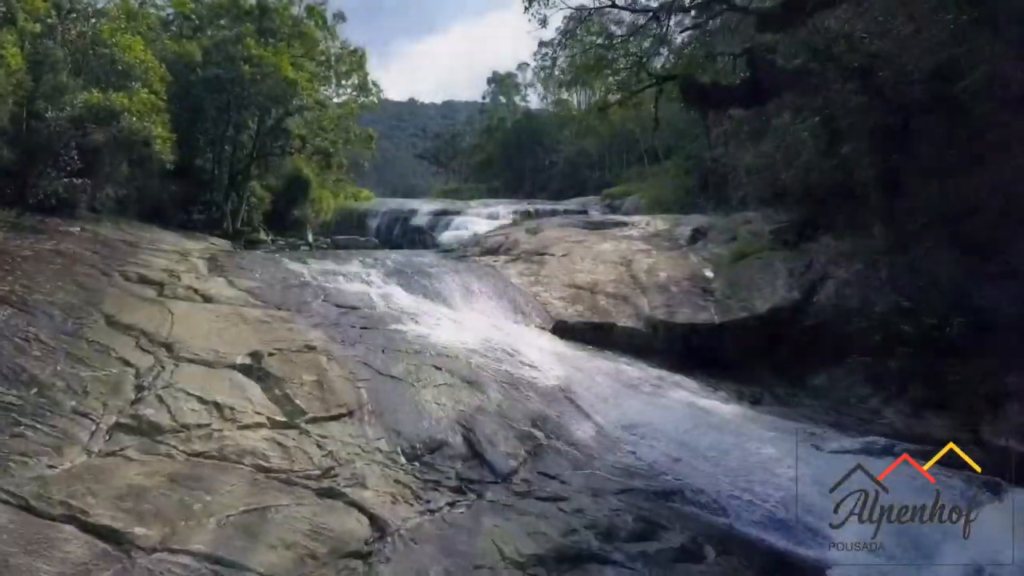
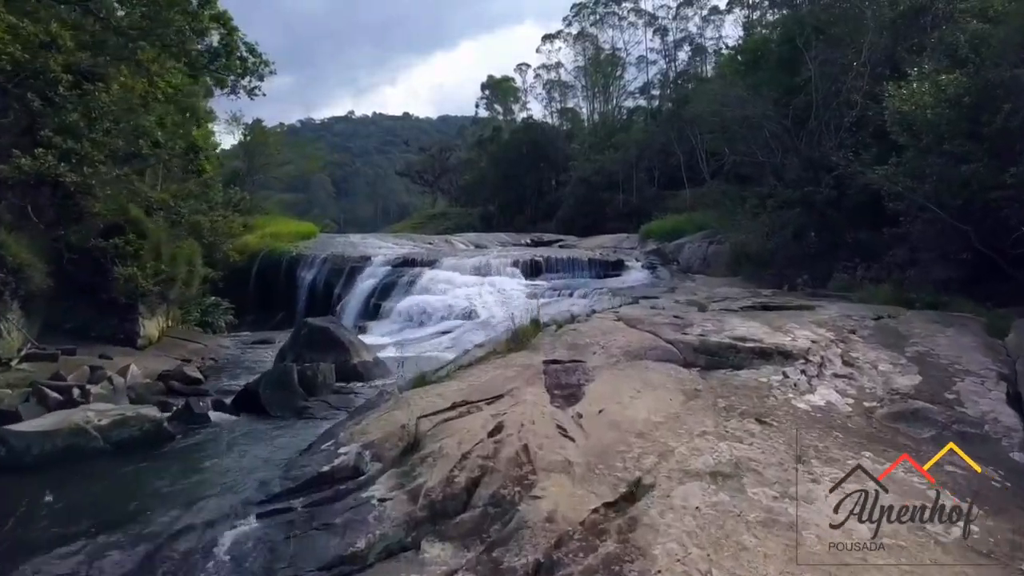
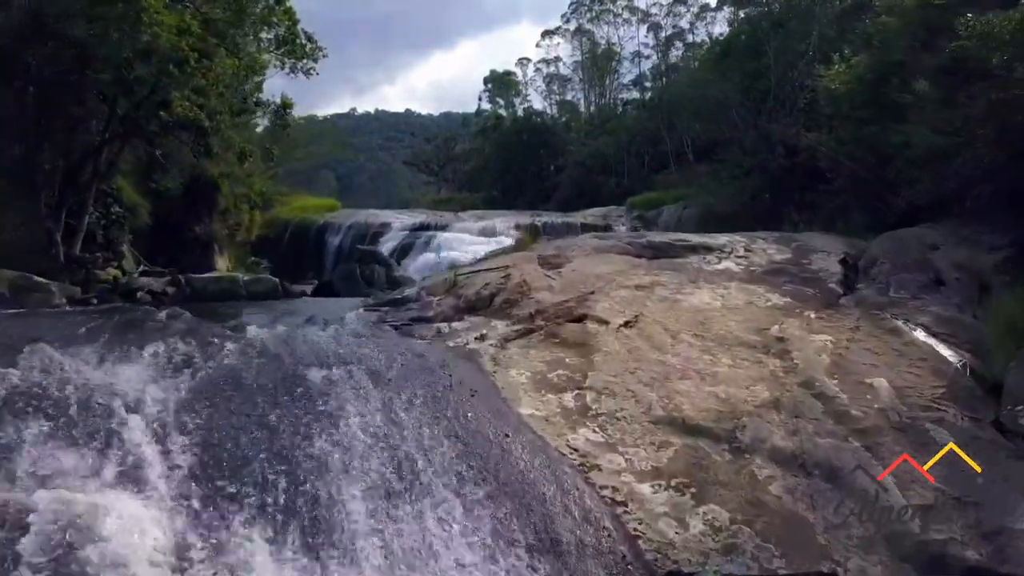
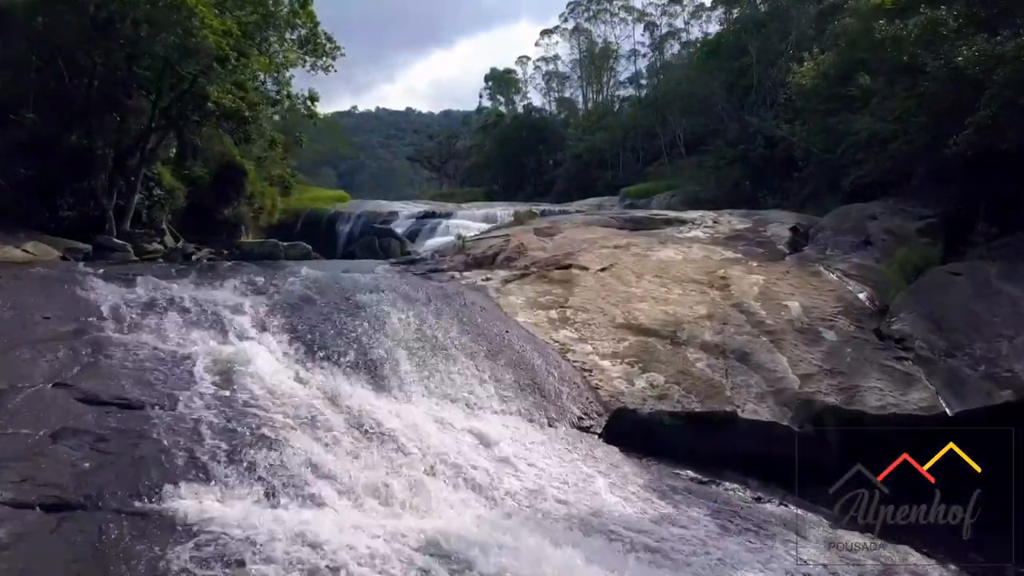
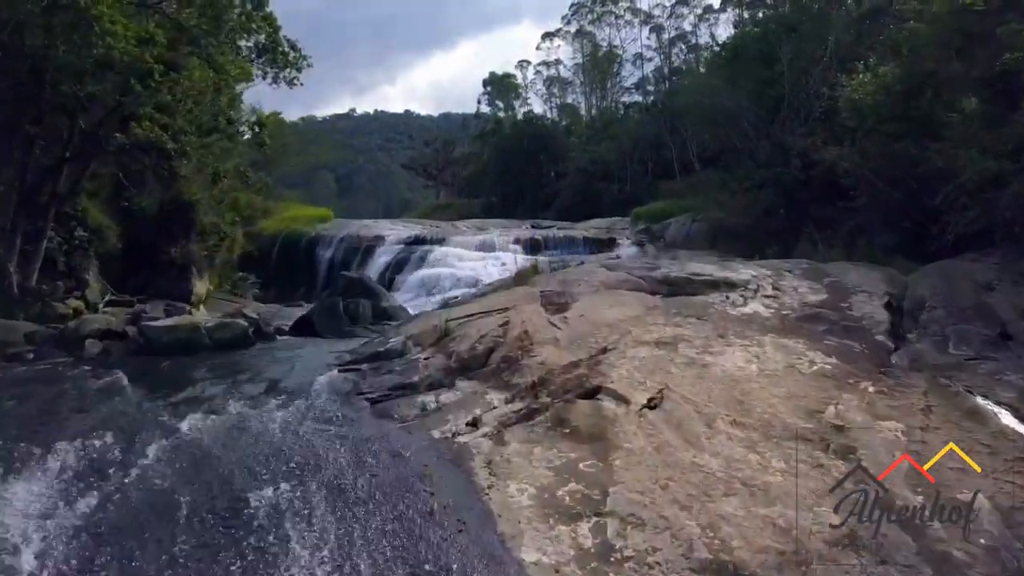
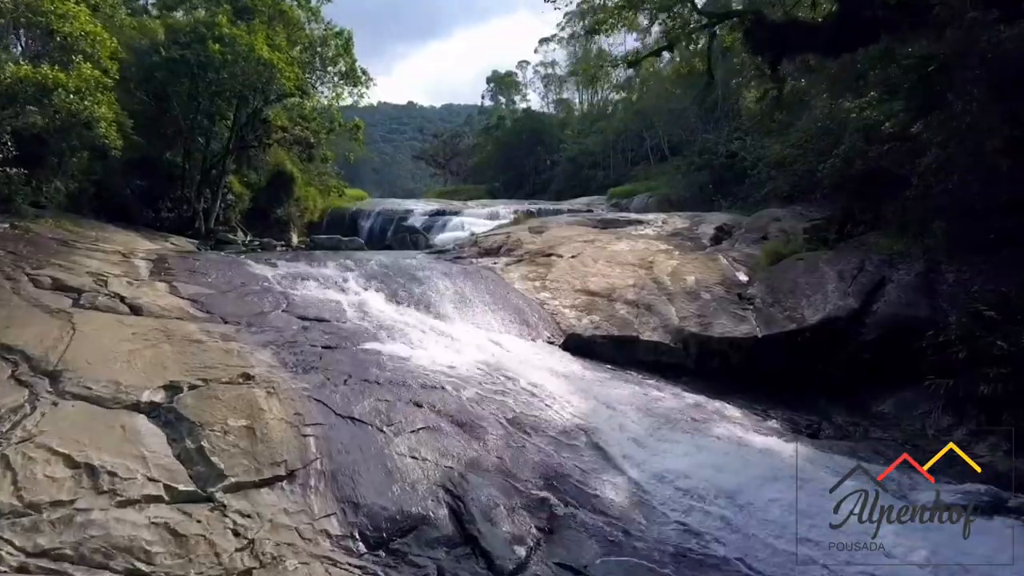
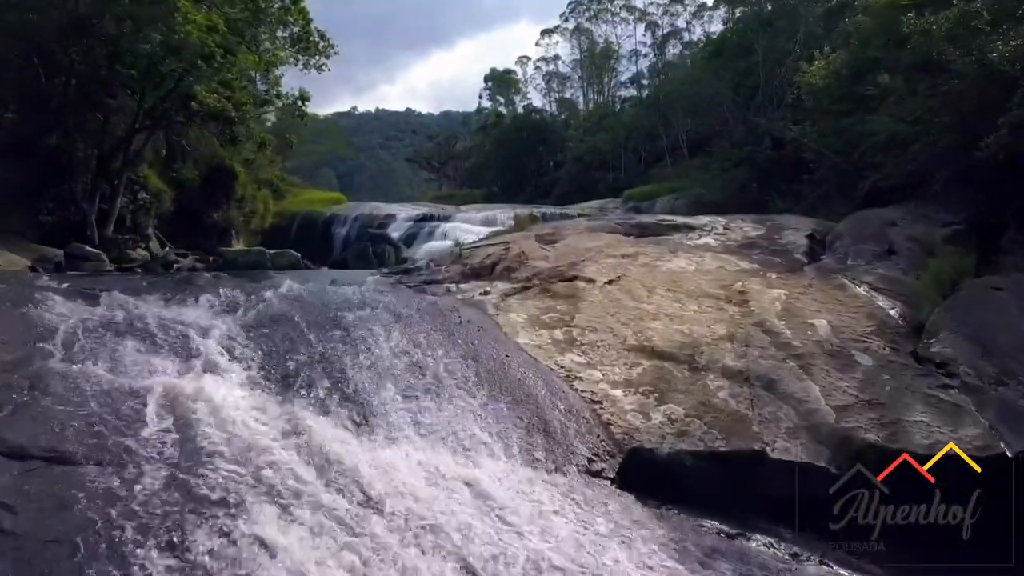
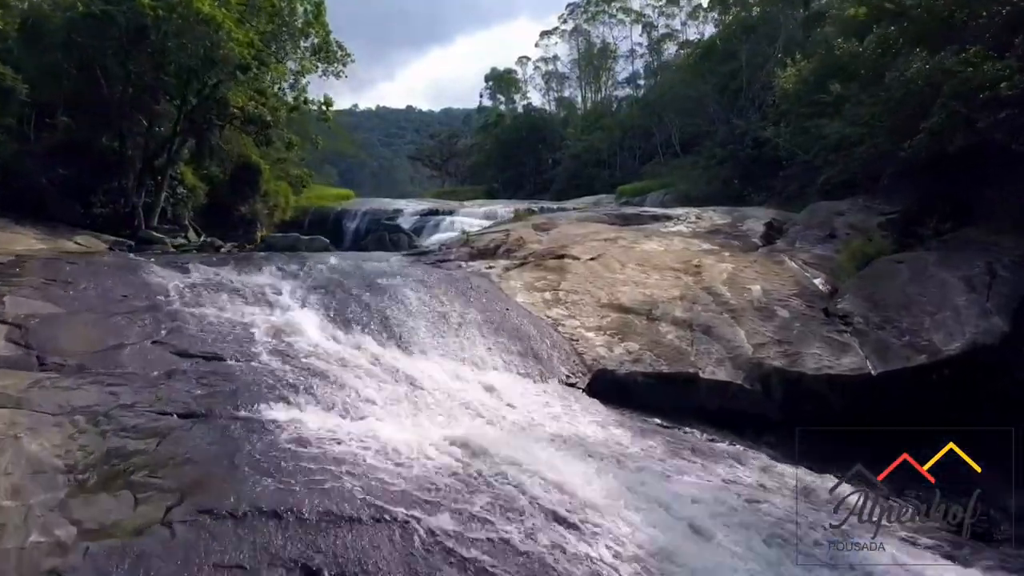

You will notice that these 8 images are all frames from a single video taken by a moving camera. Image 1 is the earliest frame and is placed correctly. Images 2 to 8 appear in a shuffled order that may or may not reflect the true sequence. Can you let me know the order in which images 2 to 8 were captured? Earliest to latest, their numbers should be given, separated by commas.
6, 8, 4, 7, 3, 5, 2
